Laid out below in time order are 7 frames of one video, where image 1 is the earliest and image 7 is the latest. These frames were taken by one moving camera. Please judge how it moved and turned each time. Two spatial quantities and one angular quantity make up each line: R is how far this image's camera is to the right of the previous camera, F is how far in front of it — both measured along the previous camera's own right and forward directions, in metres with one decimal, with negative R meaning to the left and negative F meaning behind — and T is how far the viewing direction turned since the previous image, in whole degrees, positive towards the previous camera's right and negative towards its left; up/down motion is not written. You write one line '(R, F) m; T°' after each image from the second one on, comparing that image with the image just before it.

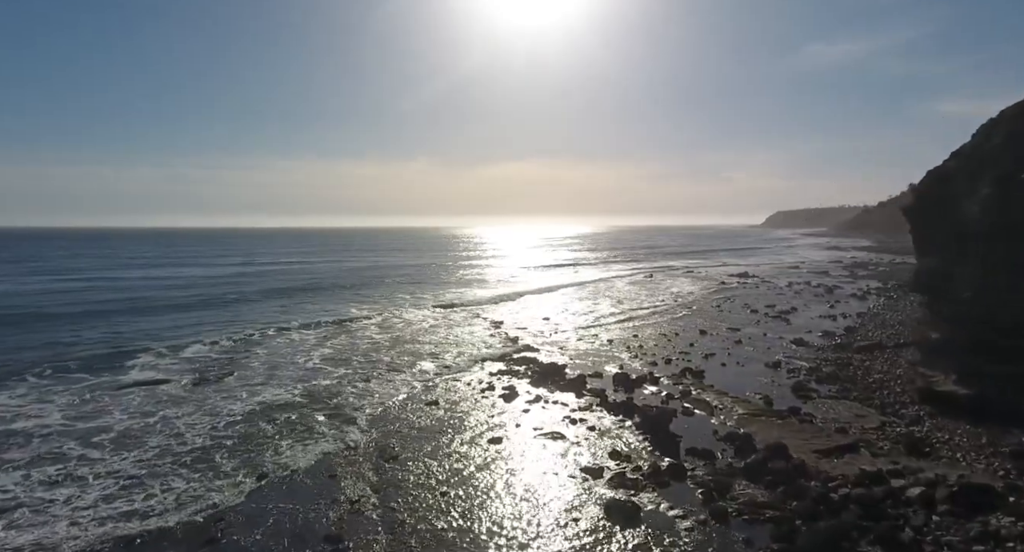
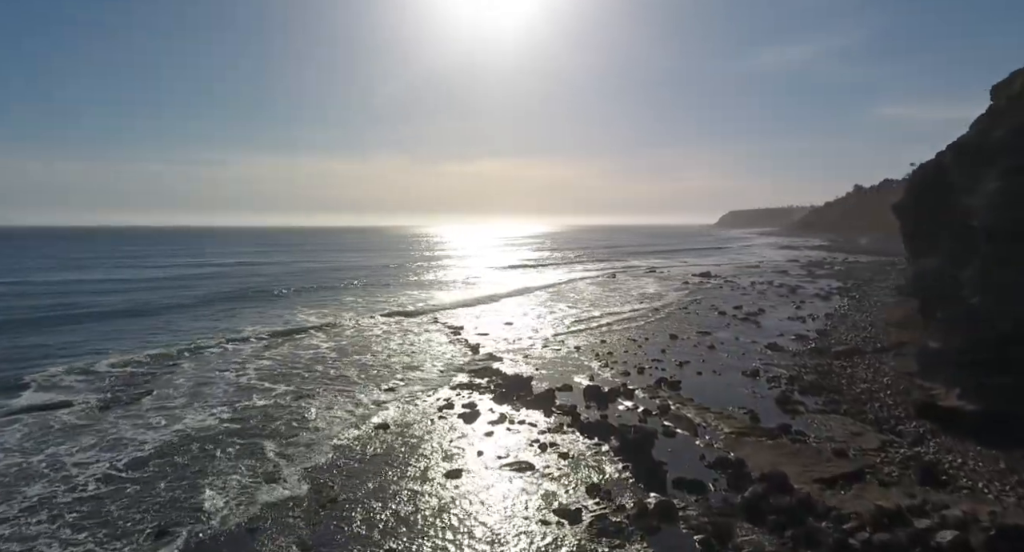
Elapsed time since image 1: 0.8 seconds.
(0.0, +1.6) m; +4°
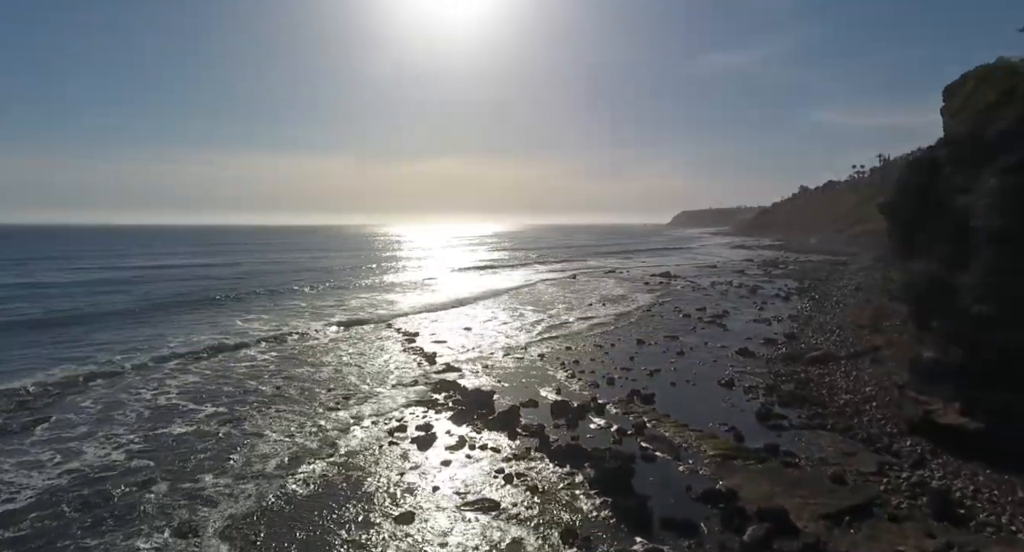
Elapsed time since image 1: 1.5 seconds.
(0.0, +1.5) m; +5°
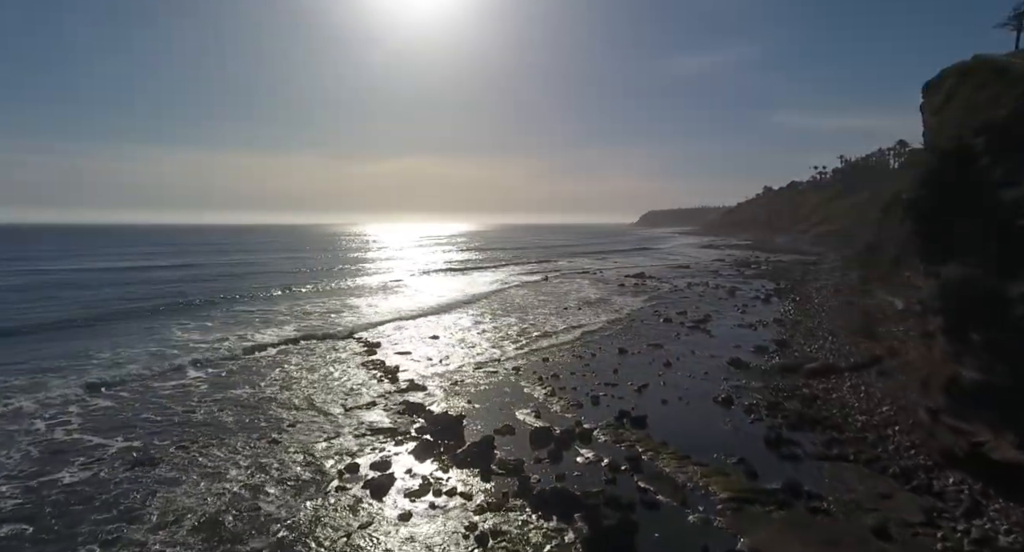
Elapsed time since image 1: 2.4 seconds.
(-0.1, +1.9) m; +3°
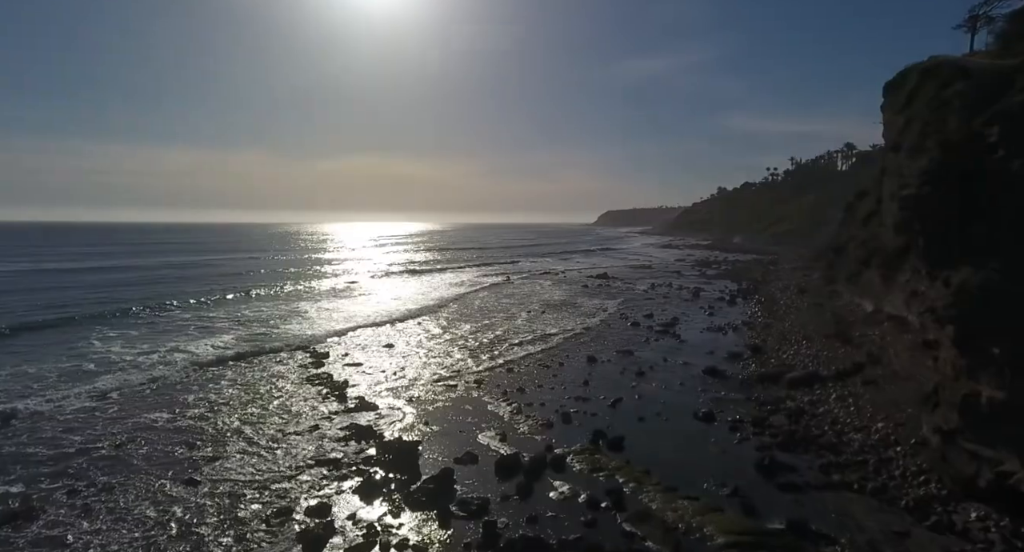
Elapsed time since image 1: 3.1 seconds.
(0.0, +1.5) m; +4°
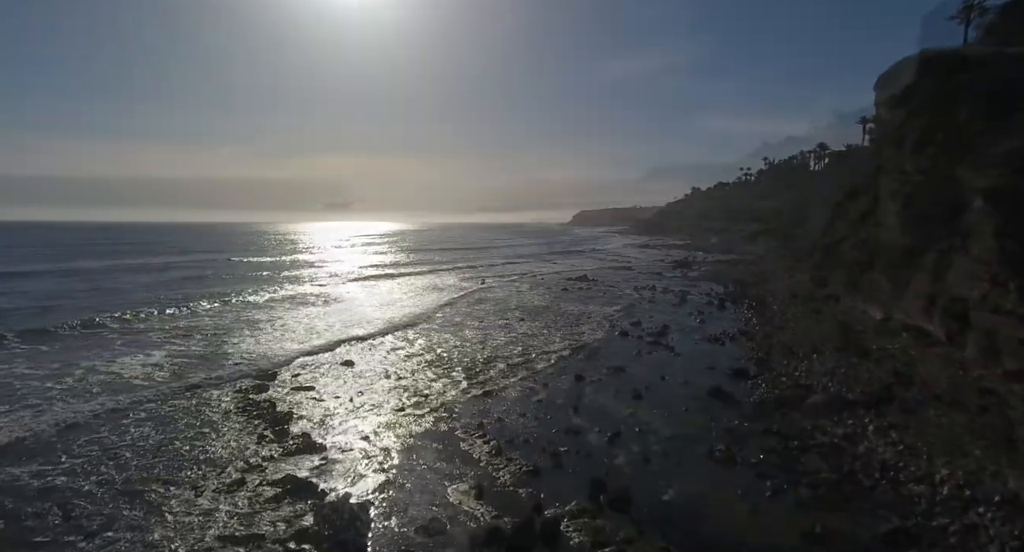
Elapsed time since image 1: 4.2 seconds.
(0.0, +2.4) m; +3°
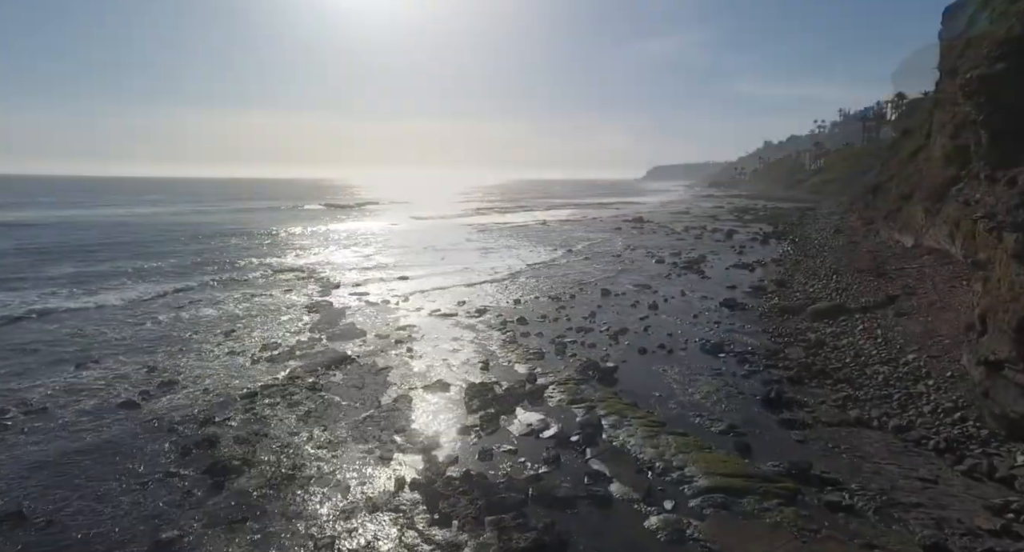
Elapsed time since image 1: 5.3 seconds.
(-0.2, +2.1) m; +1°
